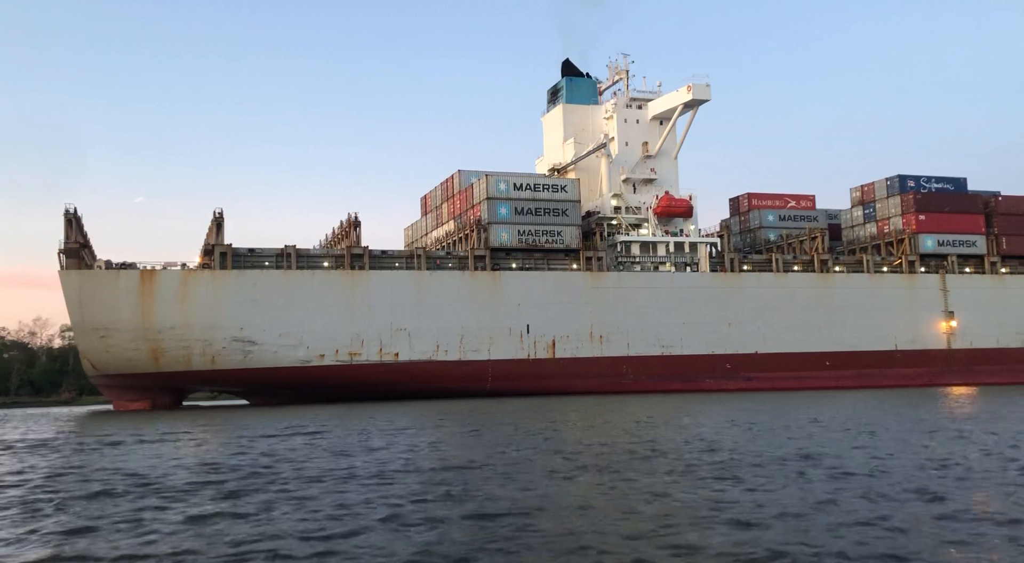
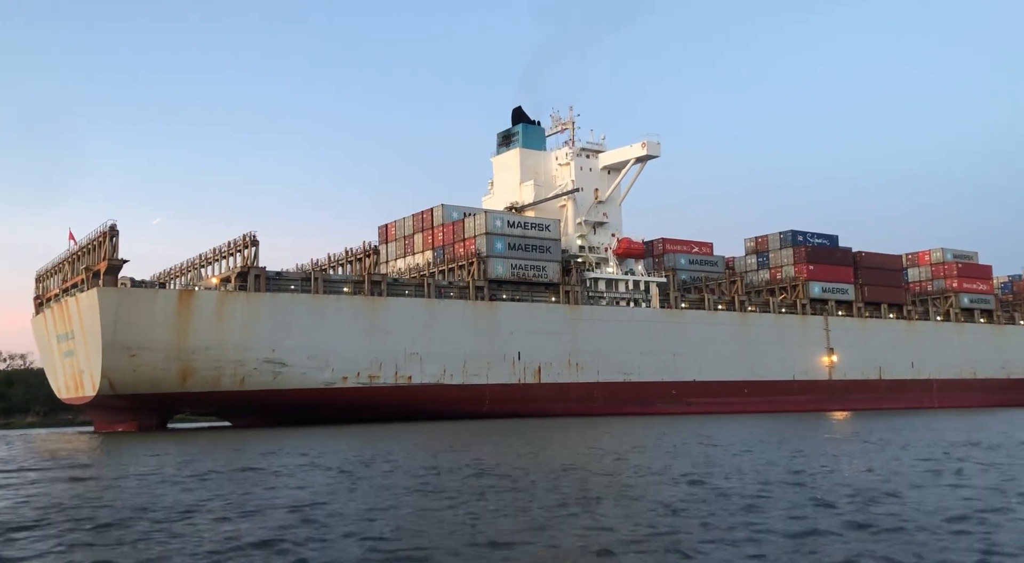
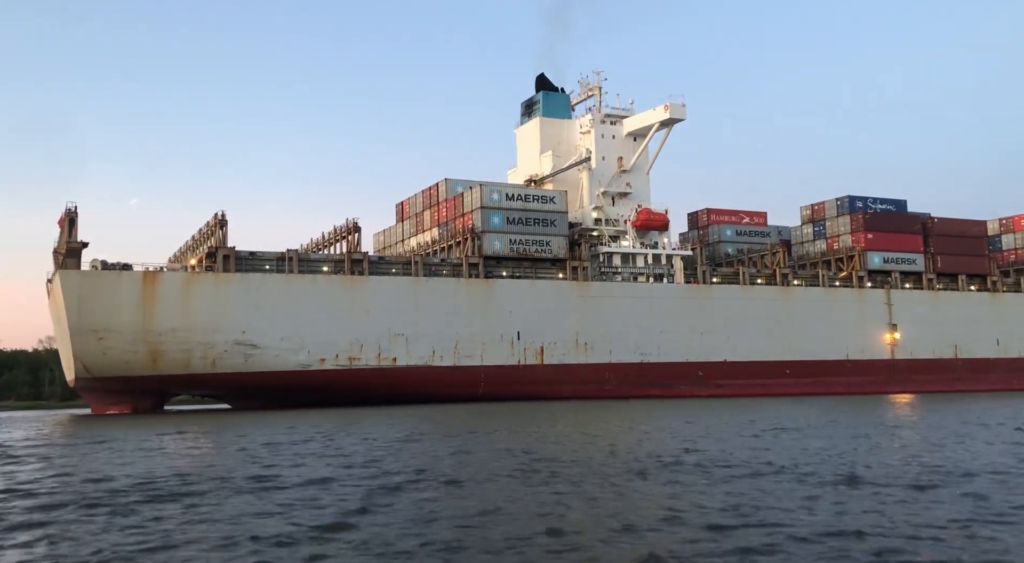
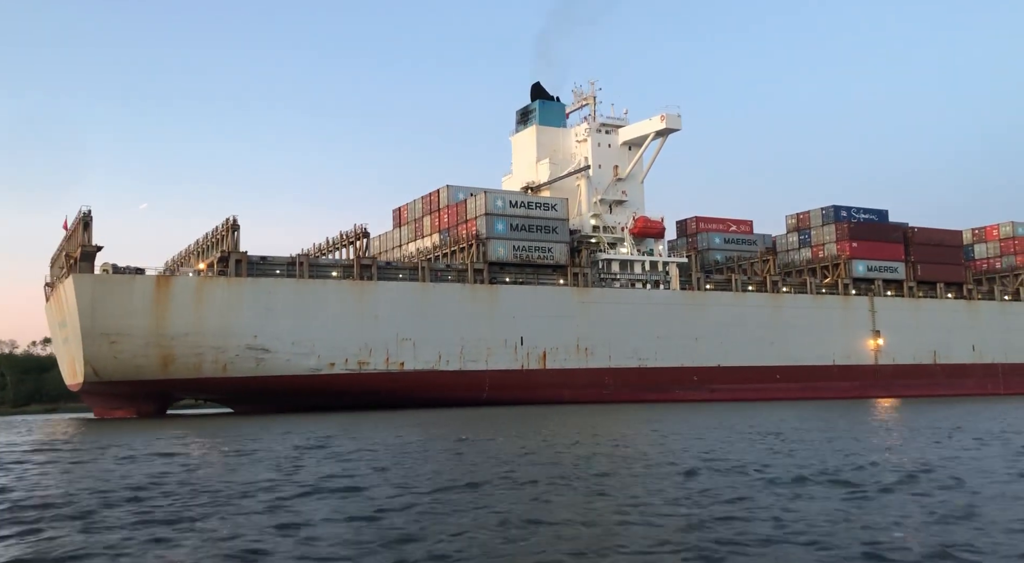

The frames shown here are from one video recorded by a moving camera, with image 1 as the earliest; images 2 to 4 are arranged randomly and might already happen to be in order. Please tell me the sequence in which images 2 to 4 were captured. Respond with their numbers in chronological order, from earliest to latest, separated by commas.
3, 4, 2
